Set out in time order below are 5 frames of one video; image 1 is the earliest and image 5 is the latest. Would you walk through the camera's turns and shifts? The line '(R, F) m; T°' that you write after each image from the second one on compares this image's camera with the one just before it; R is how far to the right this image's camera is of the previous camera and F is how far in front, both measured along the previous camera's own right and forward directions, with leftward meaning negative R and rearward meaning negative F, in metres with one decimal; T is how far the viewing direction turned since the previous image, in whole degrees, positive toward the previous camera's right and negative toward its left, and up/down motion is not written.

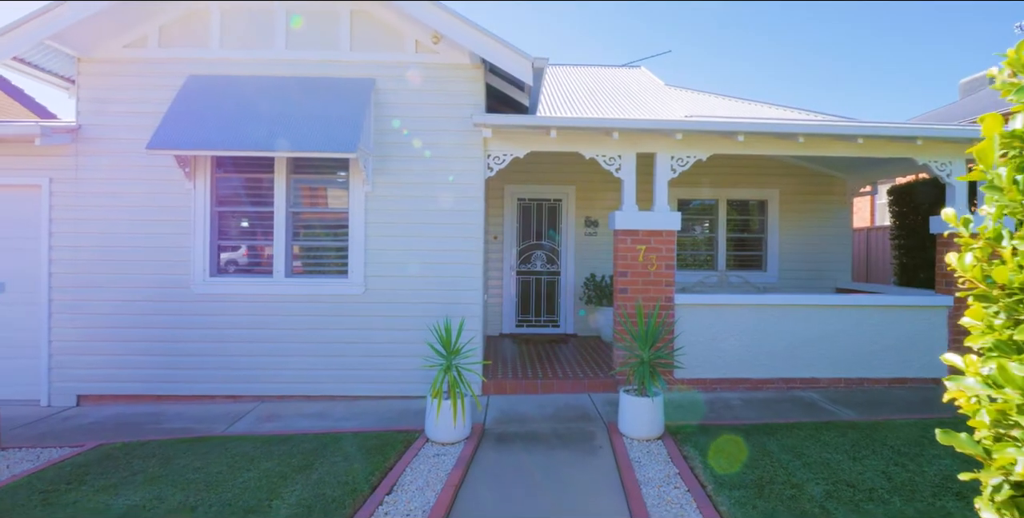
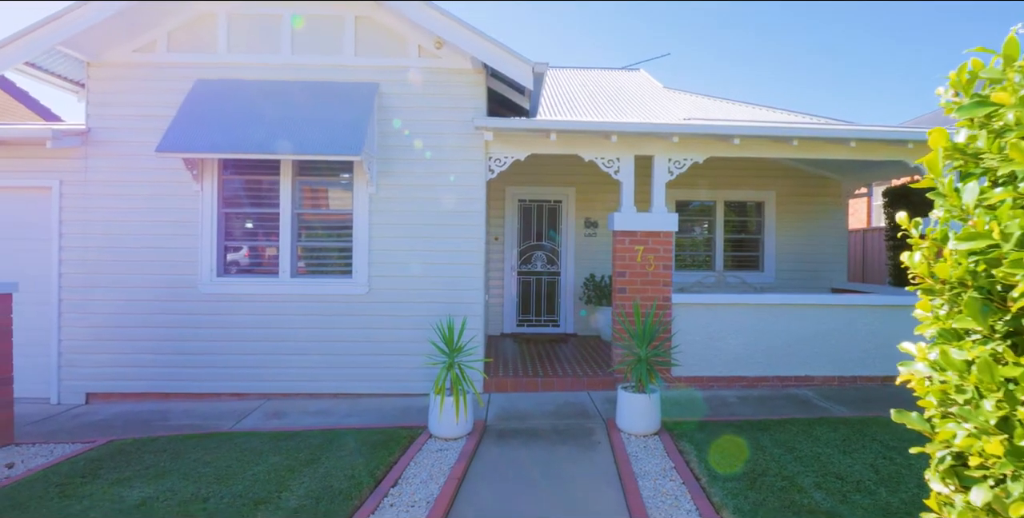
(0.0, -0.1) m; 0°
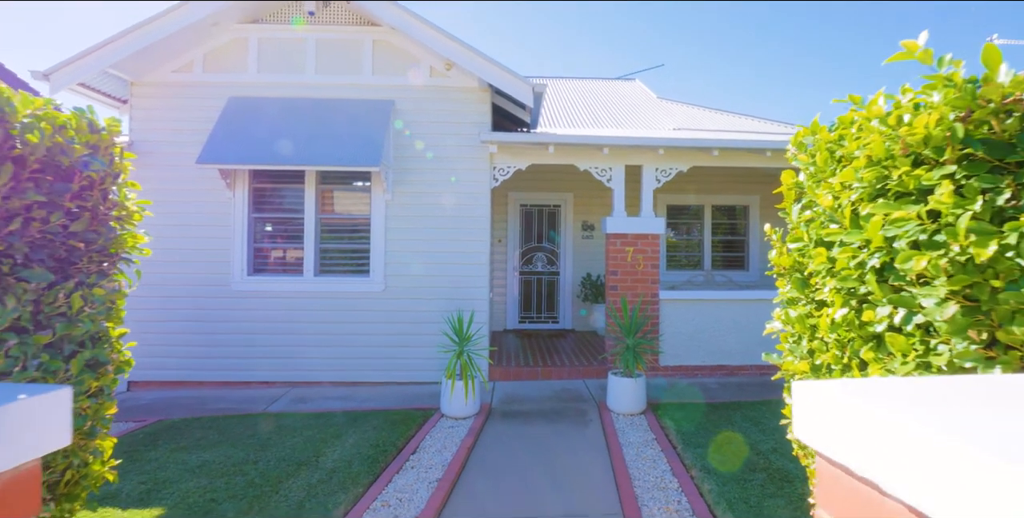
(0.0, -0.7) m; 0°
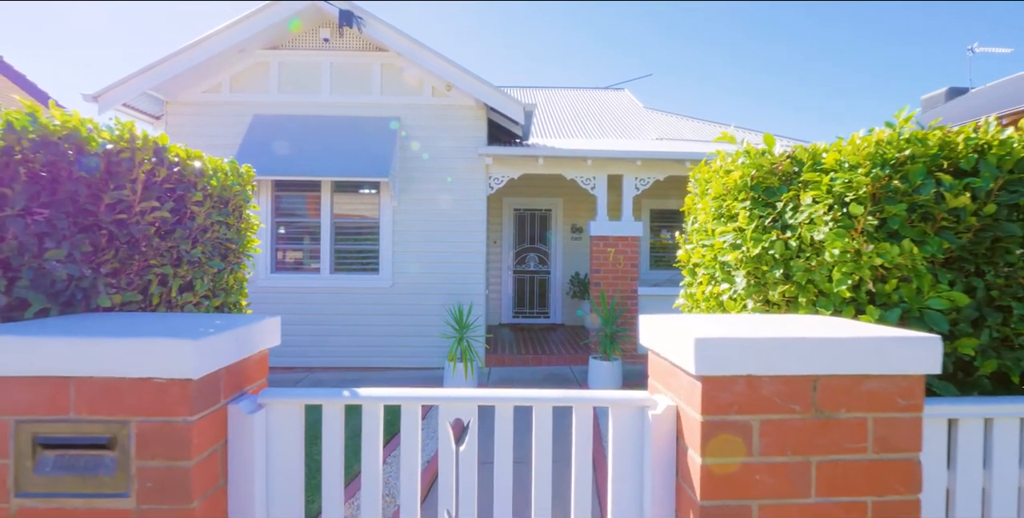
(0.0, -0.9) m; 0°
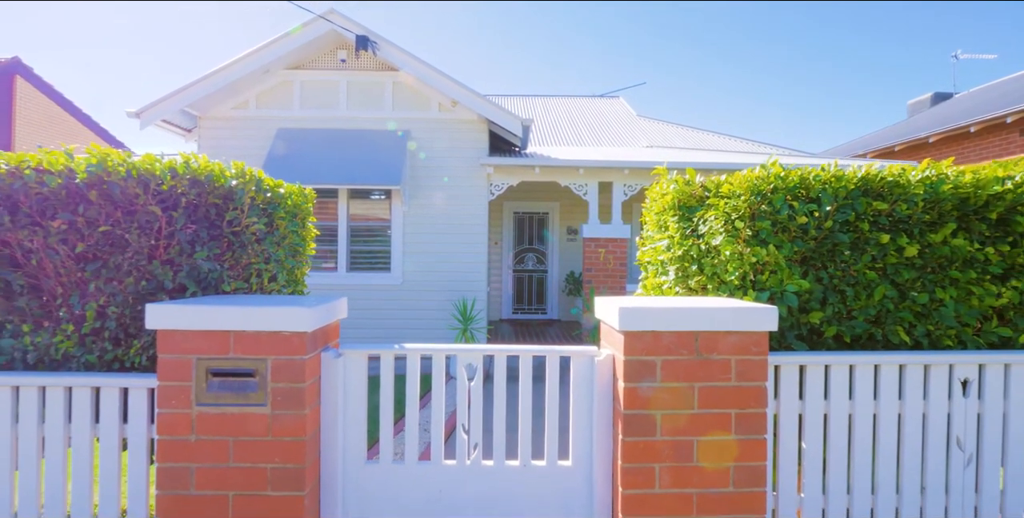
(0.0, -0.8) m; 0°
